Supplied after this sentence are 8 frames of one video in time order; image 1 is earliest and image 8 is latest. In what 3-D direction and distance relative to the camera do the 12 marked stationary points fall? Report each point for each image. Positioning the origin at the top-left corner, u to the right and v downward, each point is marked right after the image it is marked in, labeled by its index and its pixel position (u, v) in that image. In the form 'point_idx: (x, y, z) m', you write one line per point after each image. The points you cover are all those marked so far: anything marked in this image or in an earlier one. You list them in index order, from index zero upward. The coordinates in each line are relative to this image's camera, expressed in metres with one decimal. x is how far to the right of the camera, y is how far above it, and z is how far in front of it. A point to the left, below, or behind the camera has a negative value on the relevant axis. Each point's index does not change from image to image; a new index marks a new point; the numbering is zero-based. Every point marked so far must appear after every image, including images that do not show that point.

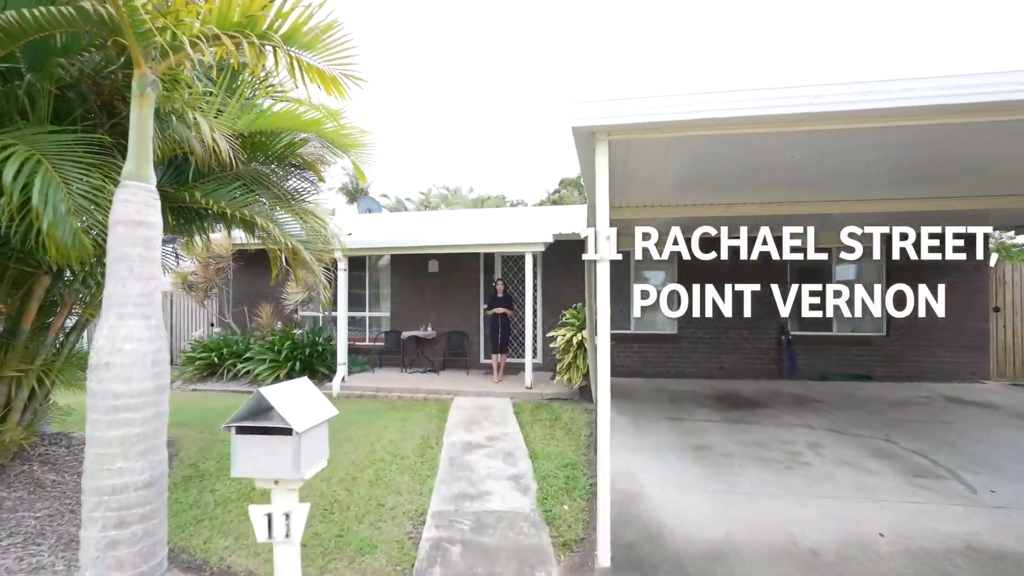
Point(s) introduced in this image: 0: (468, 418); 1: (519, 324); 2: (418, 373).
0: (-0.6, -1.7, +6.6) m
1: (+0.1, -0.7, +9.7) m
2: (-1.8, -1.6, +9.6) m
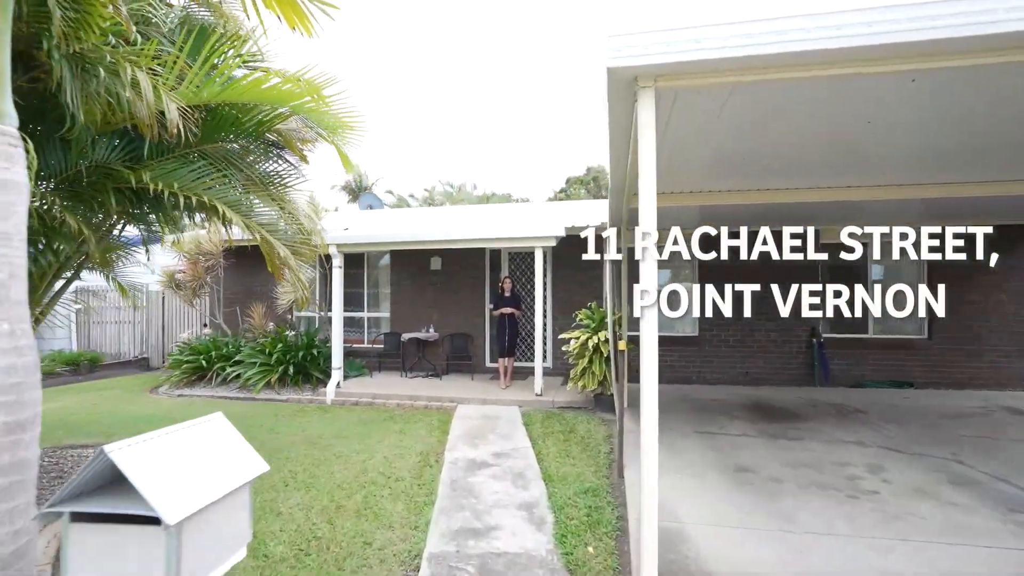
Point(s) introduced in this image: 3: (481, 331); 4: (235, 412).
0: (-0.5, -1.7, +5.9) m
1: (+0.3, -0.7, +9.1) m
2: (-1.7, -1.6, +8.9) m
3: (-0.6, -0.8, +9.3) m
4: (-3.9, -1.7, +7.0) m
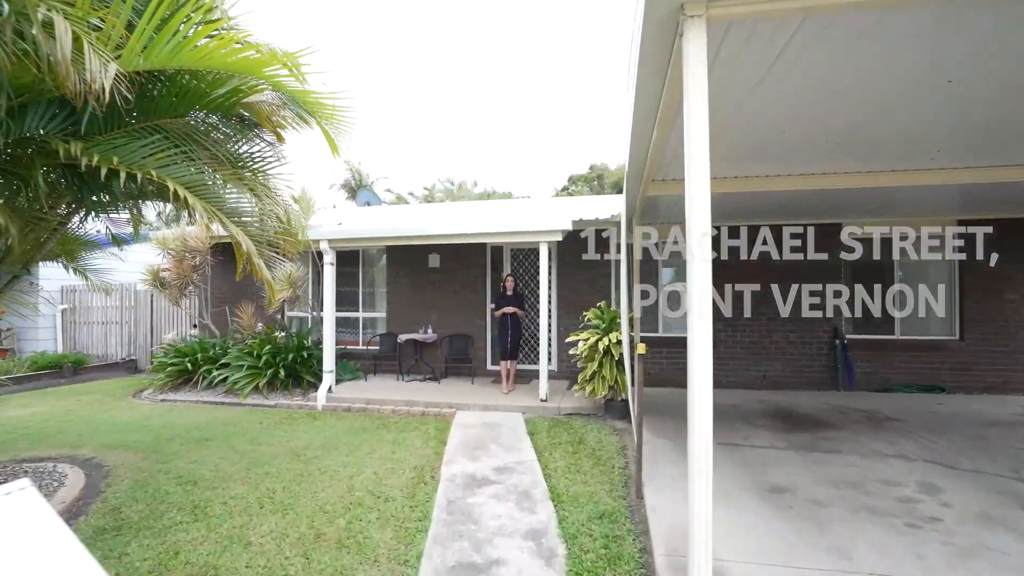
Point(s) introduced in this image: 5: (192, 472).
0: (-0.4, -1.7, +5.4) m
1: (+0.3, -0.7, +8.6) m
2: (-1.6, -1.6, +8.5) m
3: (-0.5, -0.8, +8.8) m
4: (-3.8, -1.7, +6.5) m
5: (-2.9, -1.7, +4.5) m
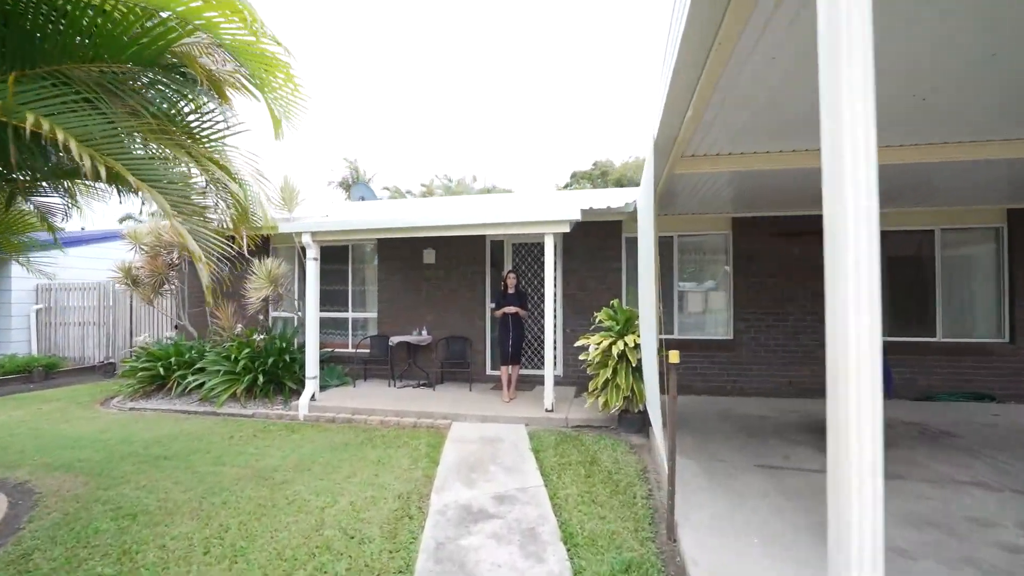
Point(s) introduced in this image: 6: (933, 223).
0: (-0.4, -1.6, +4.7) m
1: (+0.3, -0.6, +7.9) m
2: (-1.6, -1.6, +7.7) m
3: (-0.5, -0.7, +8.1) m
4: (-3.8, -1.7, +5.8) m
5: (-2.9, -1.6, +3.8) m
6: (+5.8, +0.9, +6.9) m
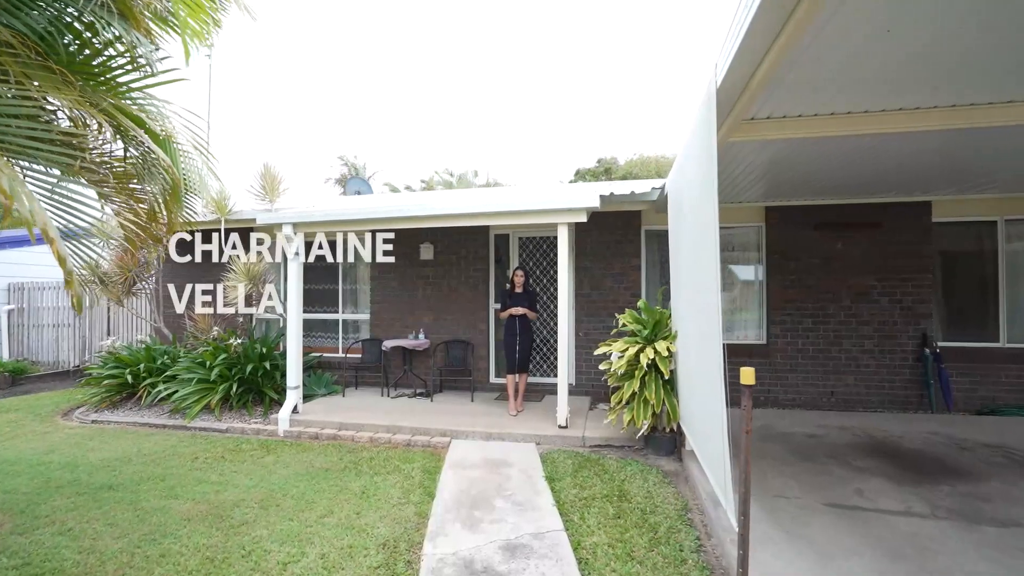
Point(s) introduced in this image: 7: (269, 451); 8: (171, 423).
0: (-0.3, -1.6, +4.0) m
1: (+0.4, -0.6, +7.1) m
2: (-1.5, -1.5, +7.0) m
3: (-0.4, -0.7, +7.3) m
4: (-3.7, -1.7, +5.0) m
5: (-2.8, -1.6, +3.0) m
6: (+5.9, +0.9, +6.1) m
7: (-2.5, -1.7, +5.1) m
8: (-4.3, -1.7, +6.3) m
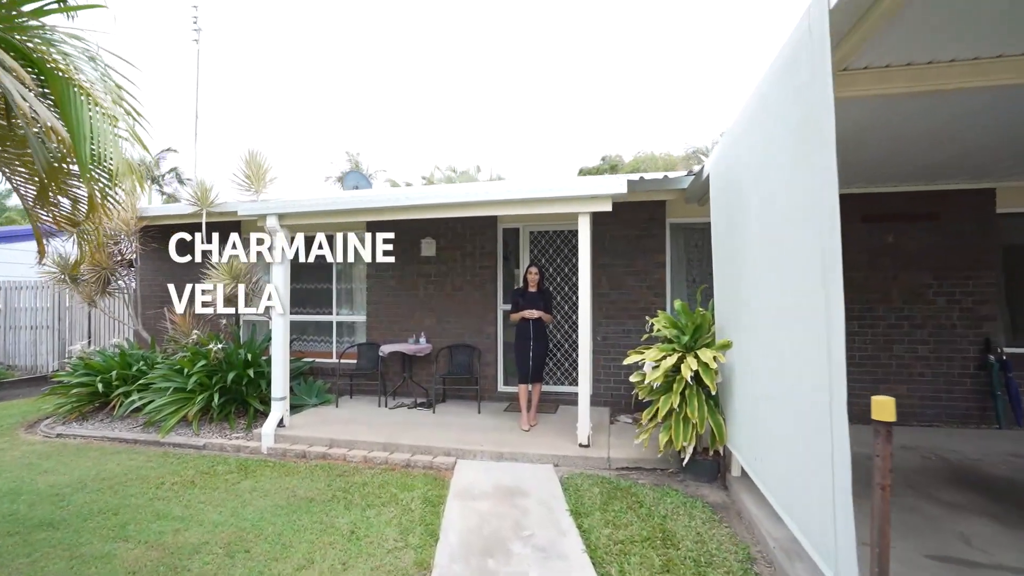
0: (-0.2, -1.6, +3.3) m
1: (+0.6, -0.6, +6.4) m
2: (-1.4, -1.5, +6.3) m
3: (-0.3, -0.7, +6.6) m
4: (-3.6, -1.6, +4.3) m
5: (-2.7, -1.6, +2.4) m
6: (+6.0, +0.9, +5.4) m
7: (-2.4, -1.7, +4.5) m
8: (-4.2, -1.7, +5.7) m
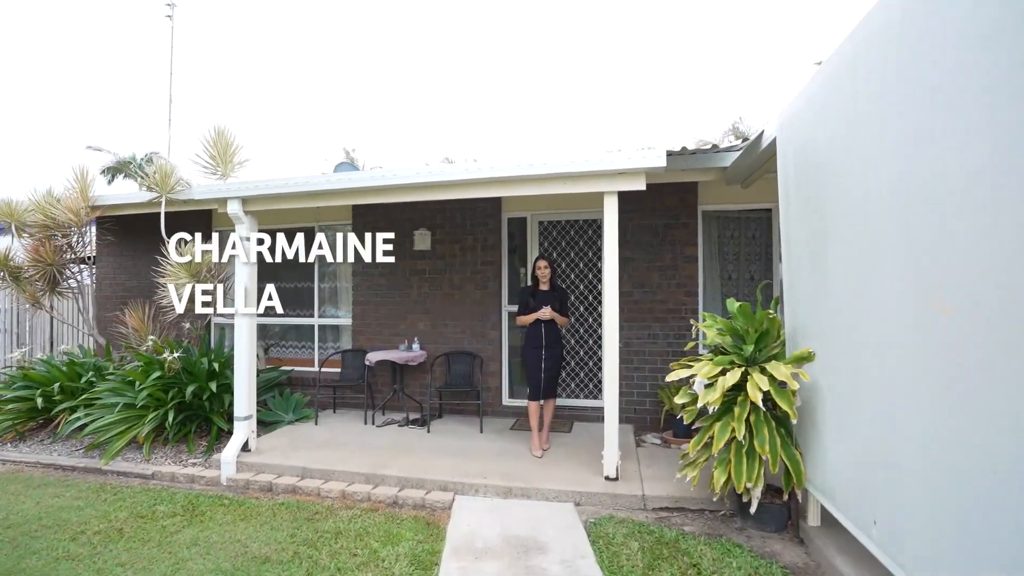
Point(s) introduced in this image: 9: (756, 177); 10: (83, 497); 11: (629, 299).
0: (-0.1, -1.6, +2.4) m
1: (+0.6, -0.6, +5.5) m
2: (-1.3, -1.5, +5.4) m
3: (-0.2, -0.7, +5.8) m
4: (-3.5, -1.6, +3.4) m
5: (-2.6, -1.6, +1.5) m
6: (+6.1, +1.0, +4.6) m
7: (-2.3, -1.6, +3.6) m
8: (-4.1, -1.7, +4.8) m
9: (+2.3, +1.0, +4.7) m
10: (-3.4, -1.7, +4.0) m
11: (+1.3, -0.1, +5.4) m
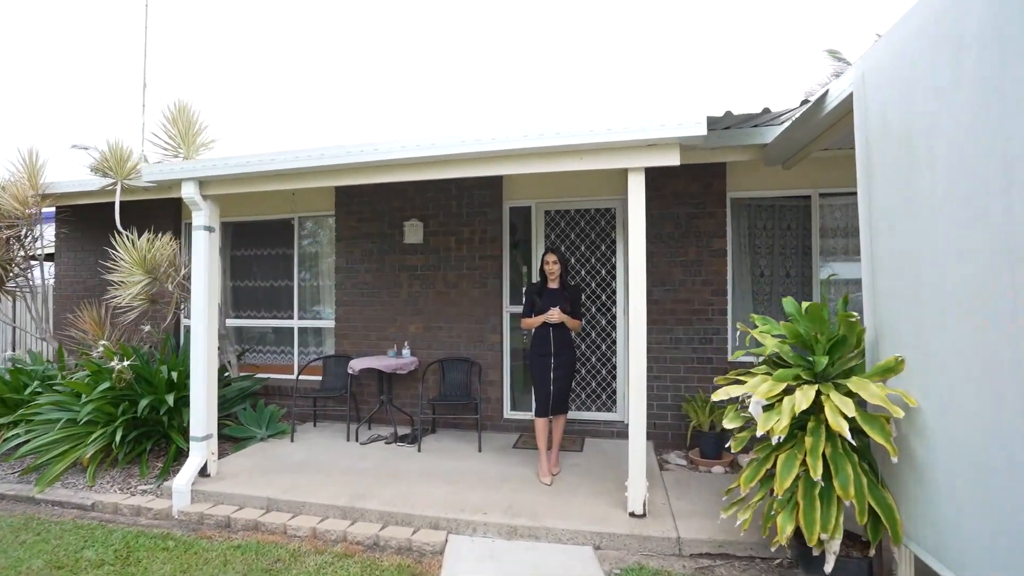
0: (-0.1, -1.5, +1.7) m
1: (+0.7, -0.6, +4.9) m
2: (-1.3, -1.5, +4.7) m
3: (-0.2, -0.7, +5.1) m
4: (-3.5, -1.6, +2.8) m
5: (-2.5, -1.6, +0.8) m
6: (+6.1, +1.0, +3.9) m
7: (-2.3, -1.6, +2.9) m
8: (-4.0, -1.6, +4.1) m
9: (+2.3, +1.0, +4.0) m
10: (-3.4, -1.7, +3.4) m
11: (+1.3, -0.1, +4.8) m
